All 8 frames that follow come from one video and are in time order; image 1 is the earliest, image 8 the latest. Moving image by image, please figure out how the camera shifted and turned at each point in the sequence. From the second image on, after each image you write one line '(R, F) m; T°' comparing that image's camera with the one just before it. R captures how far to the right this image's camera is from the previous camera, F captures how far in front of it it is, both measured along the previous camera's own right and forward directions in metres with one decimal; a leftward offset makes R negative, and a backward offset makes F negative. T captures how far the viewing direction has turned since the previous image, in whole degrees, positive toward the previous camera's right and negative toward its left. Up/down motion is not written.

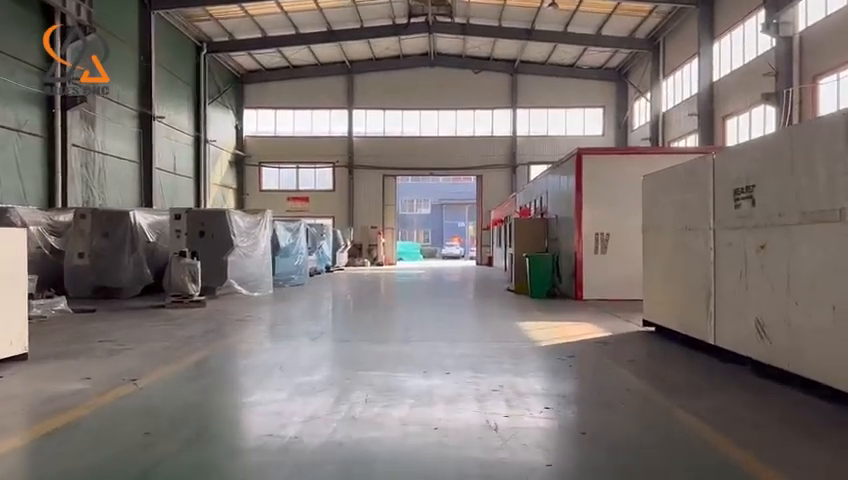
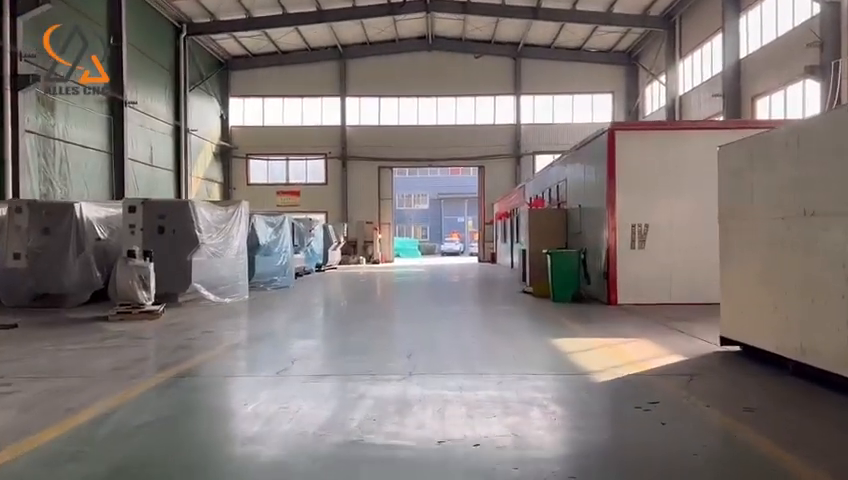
(-0.1, +1.6) m; 0°
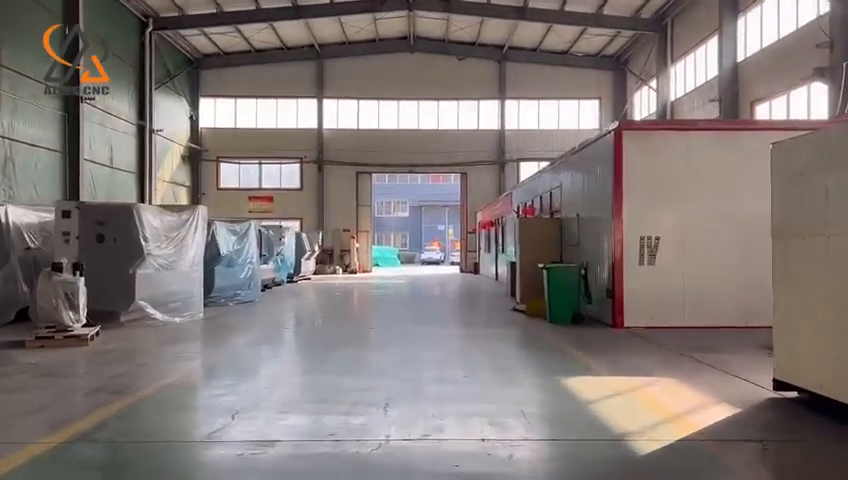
(0.0, +1.0) m; +2°
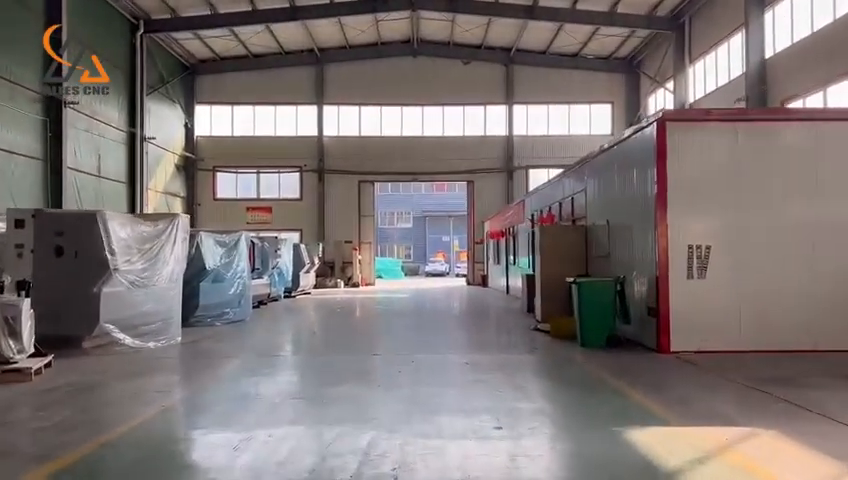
(-0.1, +1.0) m; 0°
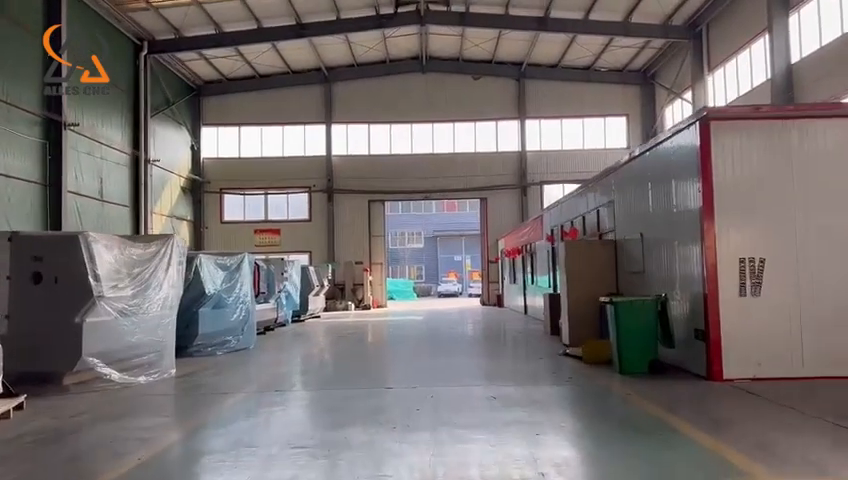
(-0.1, +0.6) m; -1°
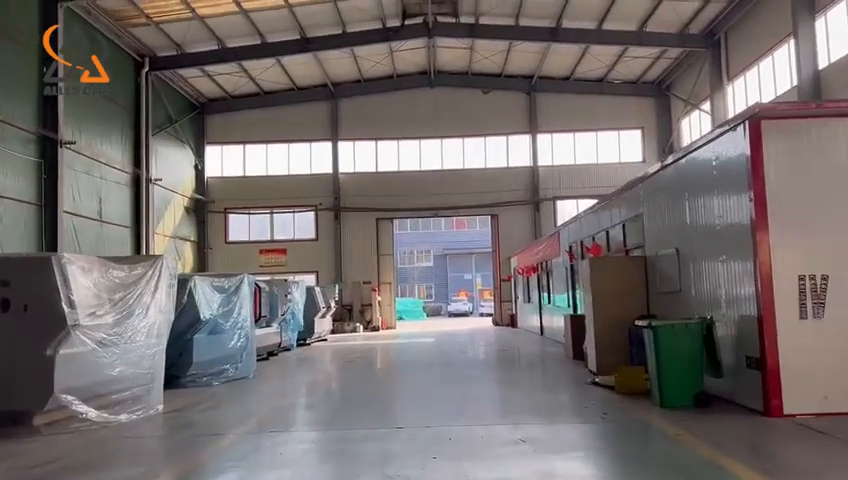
(0.0, +0.6) m; -1°
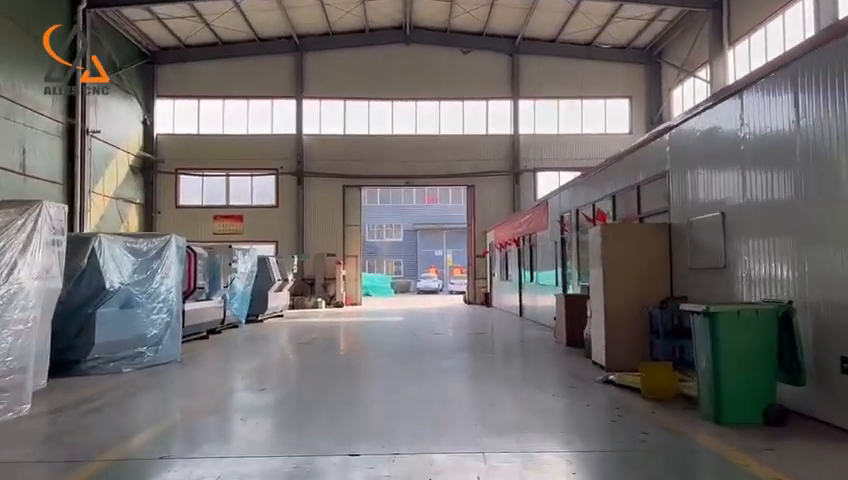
(0.0, +1.6) m; +3°
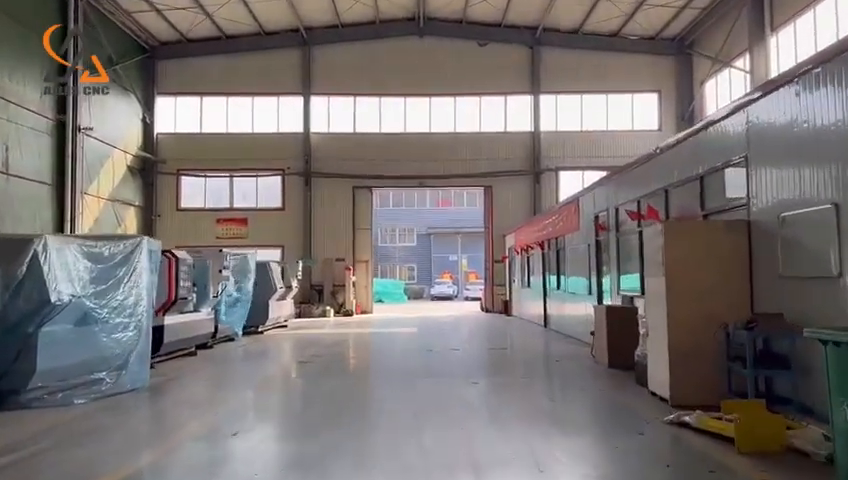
(0.0, +1.2) m; -1°
